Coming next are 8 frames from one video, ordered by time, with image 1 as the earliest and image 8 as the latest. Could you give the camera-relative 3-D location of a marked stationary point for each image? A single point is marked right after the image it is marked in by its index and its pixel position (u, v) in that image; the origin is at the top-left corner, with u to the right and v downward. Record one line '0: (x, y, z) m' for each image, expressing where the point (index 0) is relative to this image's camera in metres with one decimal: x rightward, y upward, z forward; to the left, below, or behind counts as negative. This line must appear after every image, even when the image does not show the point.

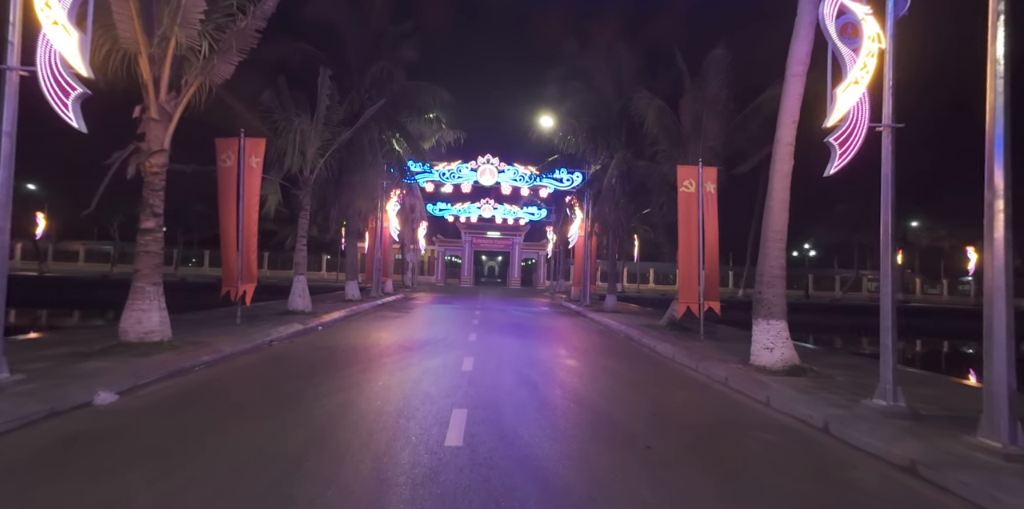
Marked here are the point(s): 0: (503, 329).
0: (-0.4, -2.8, +19.2) m
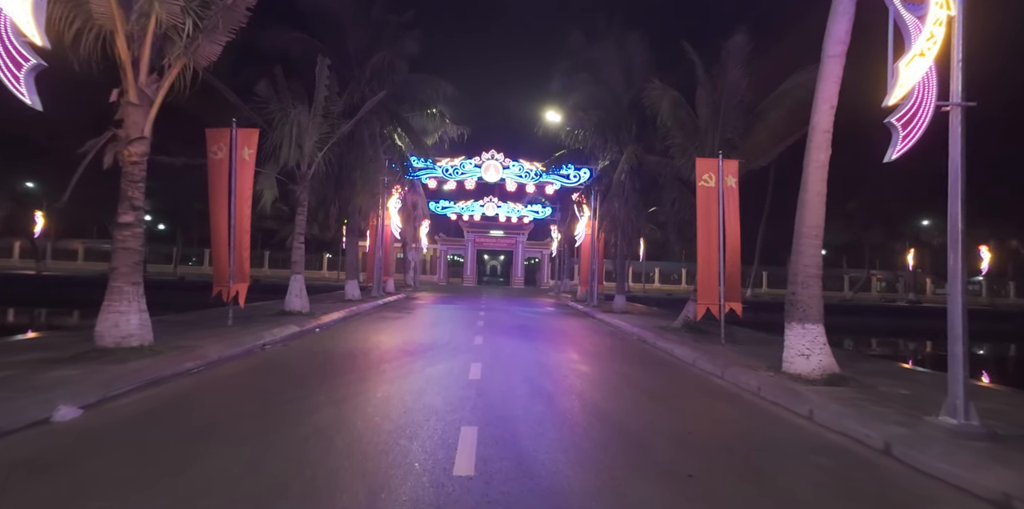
0: (-0.2, -2.8, +18.2) m
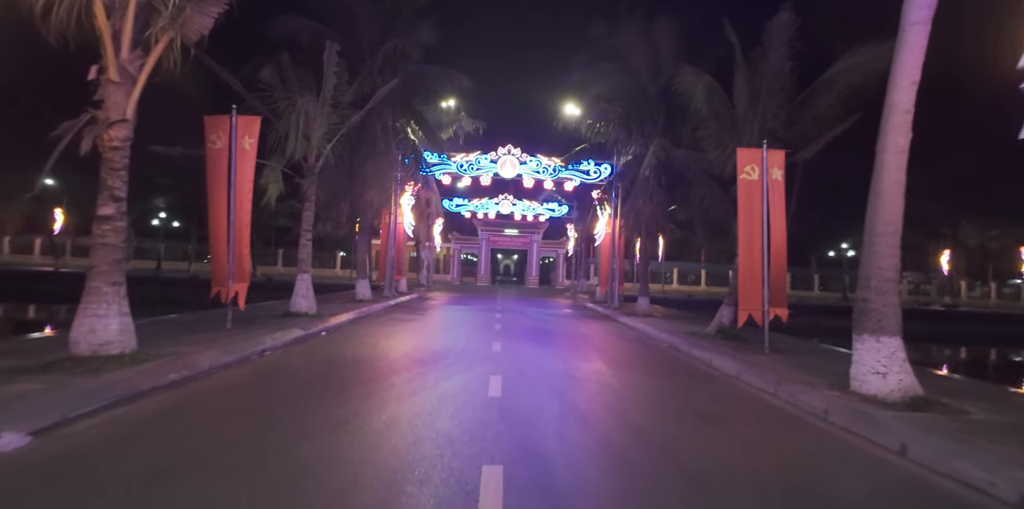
0: (+0.5, -2.8, +17.0) m
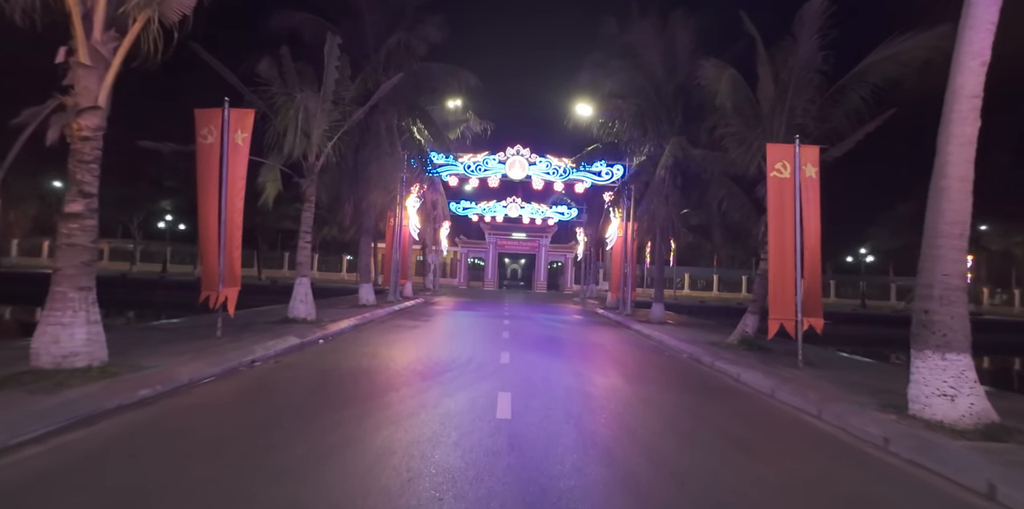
0: (+0.8, -2.9, +16.0) m
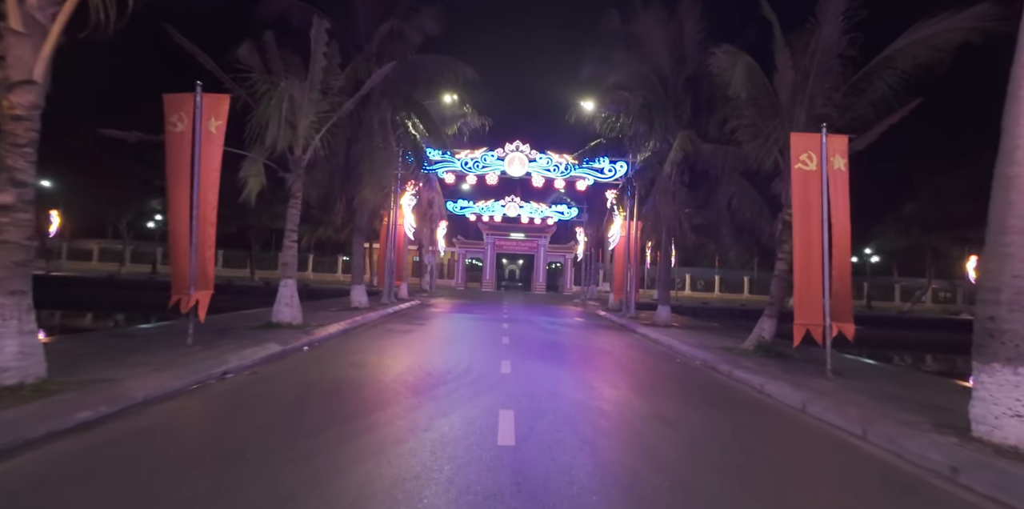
0: (+0.8, -2.9, +14.9) m
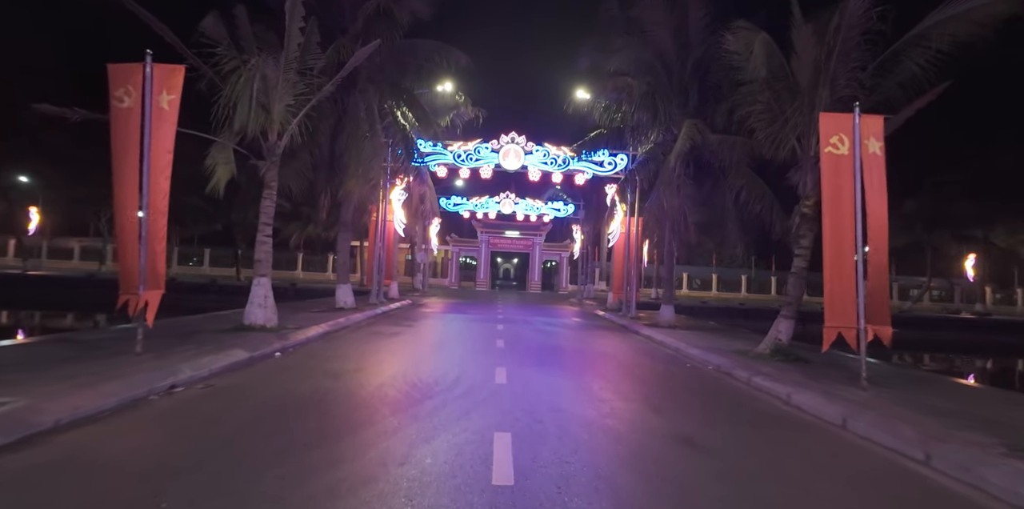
0: (+0.7, -2.8, +13.6) m
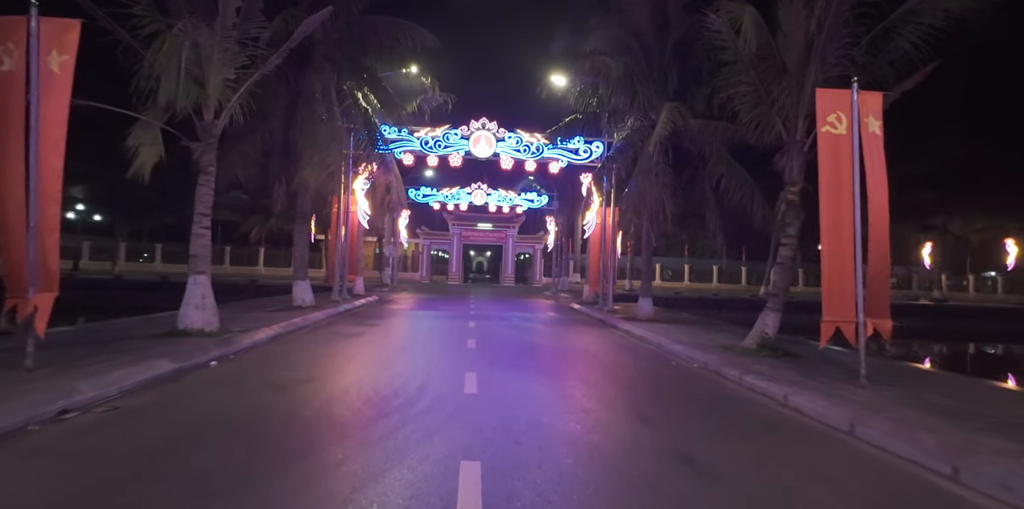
0: (0.0, -2.5, +12.5) m
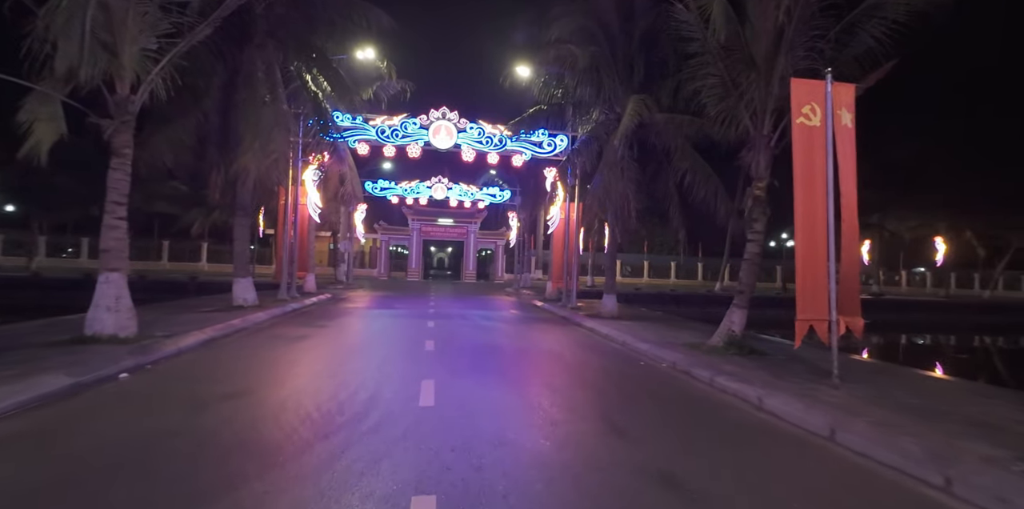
0: (-0.9, -2.4, +11.6) m
